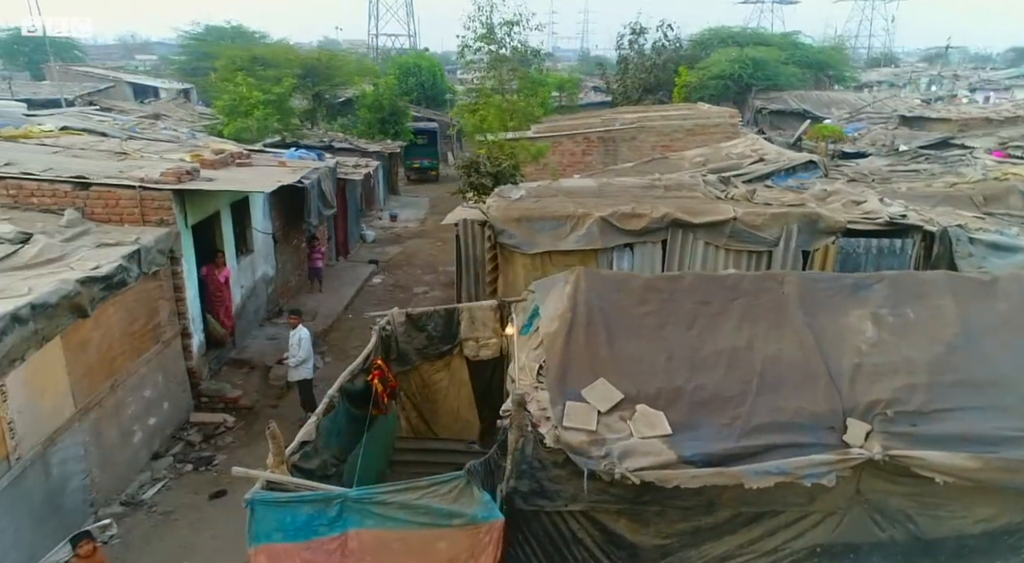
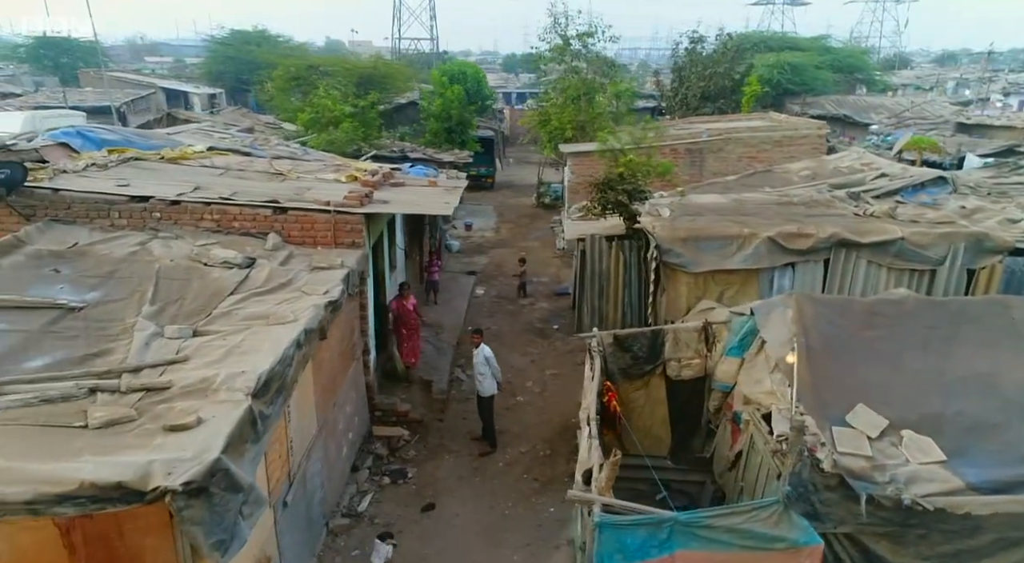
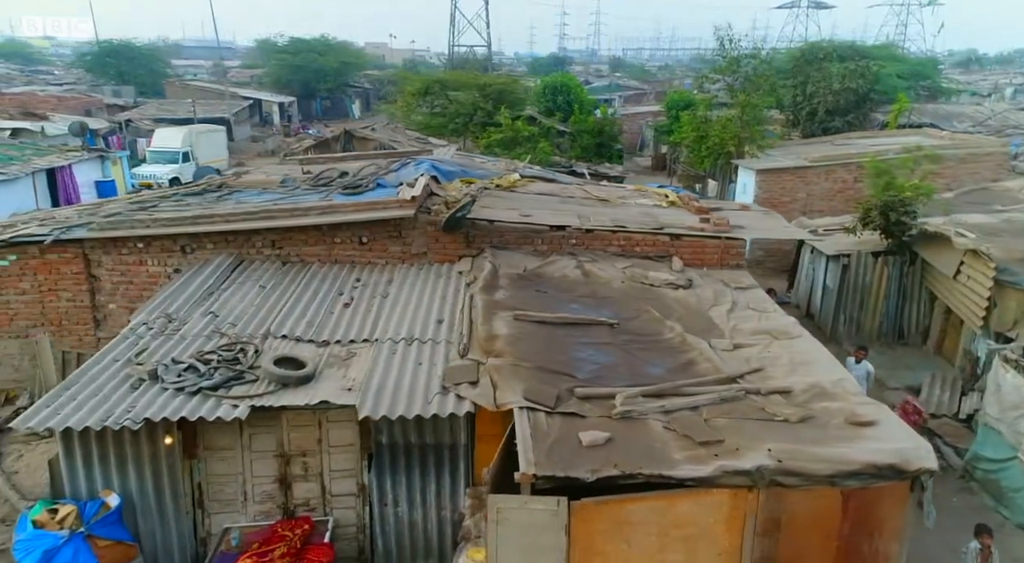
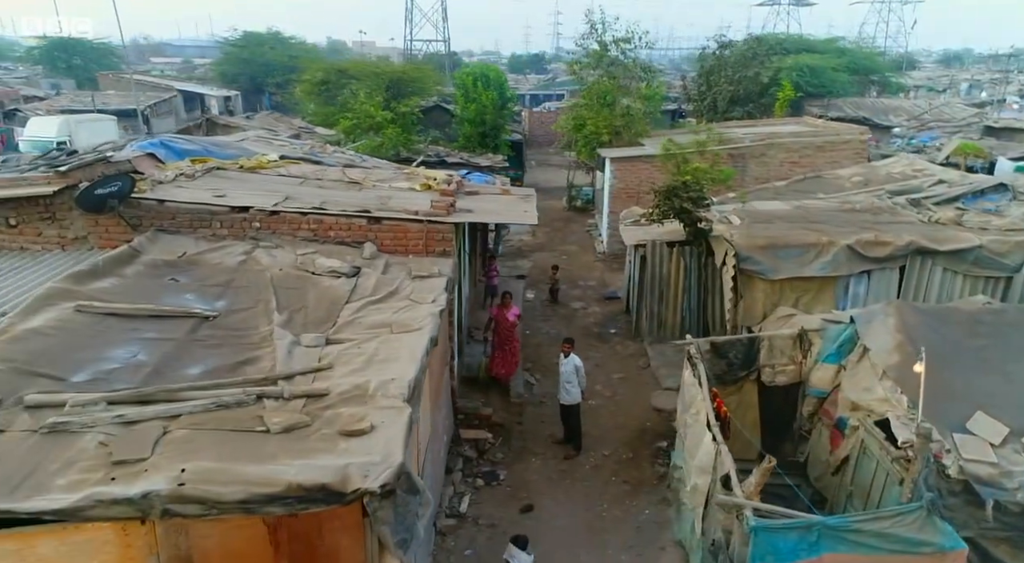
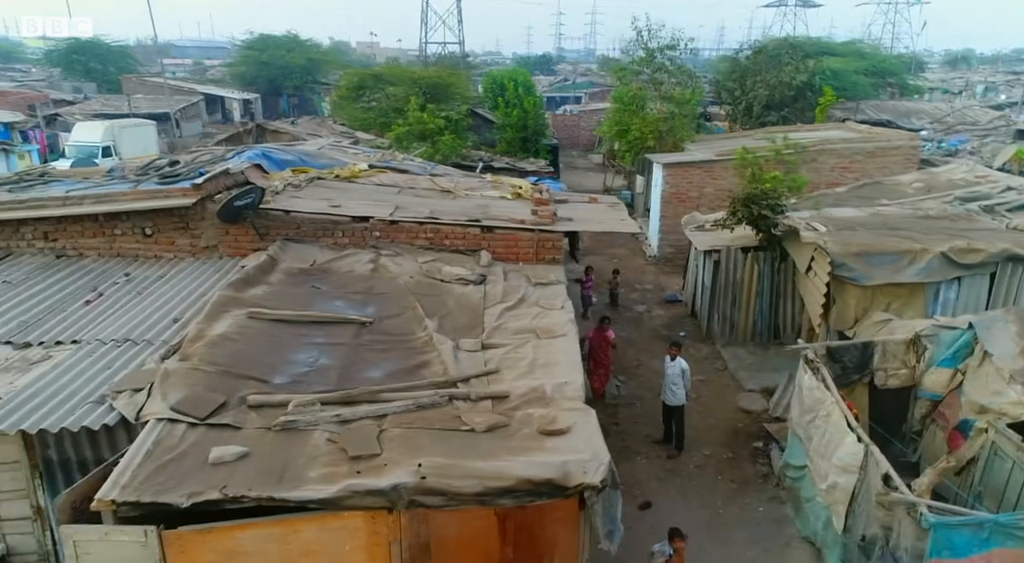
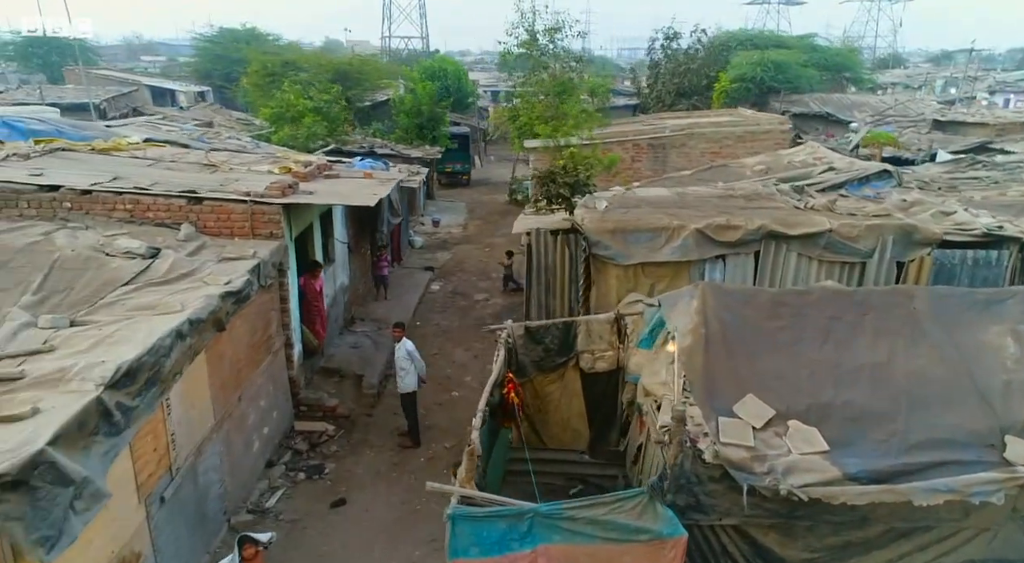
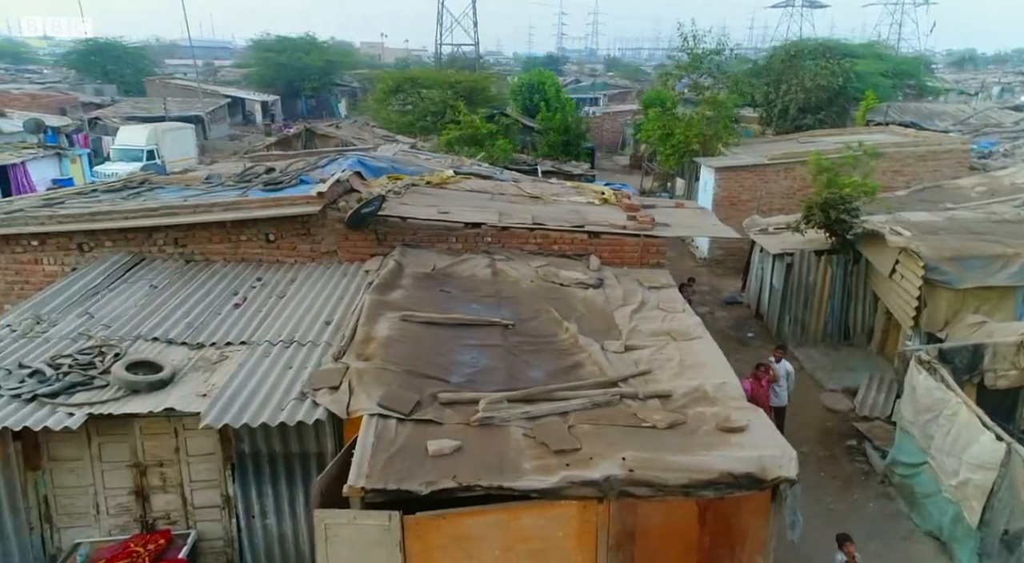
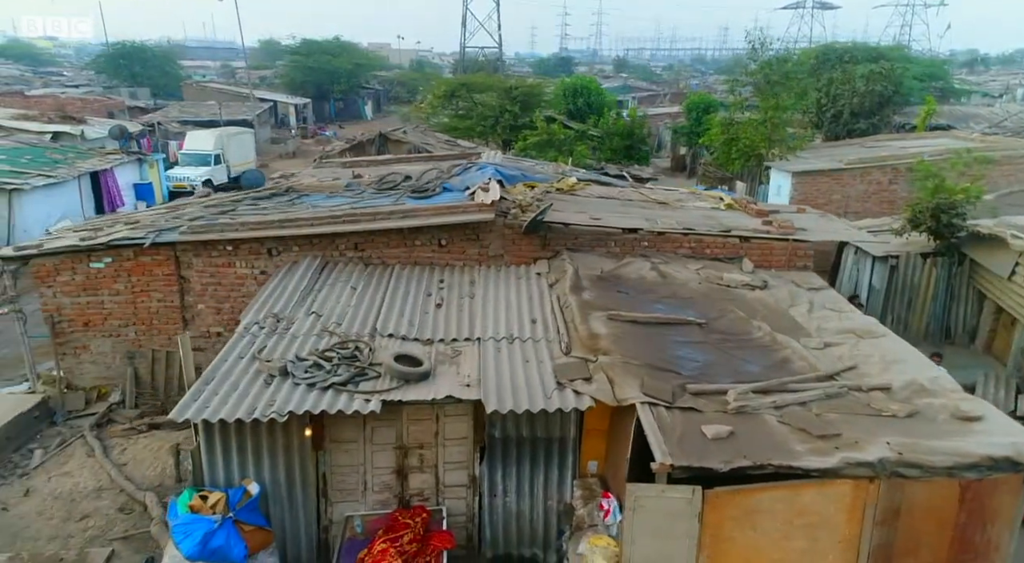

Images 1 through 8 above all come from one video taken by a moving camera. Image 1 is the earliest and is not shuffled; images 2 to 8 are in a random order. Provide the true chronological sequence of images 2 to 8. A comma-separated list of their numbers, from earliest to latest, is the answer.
6, 2, 4, 5, 7, 3, 8
